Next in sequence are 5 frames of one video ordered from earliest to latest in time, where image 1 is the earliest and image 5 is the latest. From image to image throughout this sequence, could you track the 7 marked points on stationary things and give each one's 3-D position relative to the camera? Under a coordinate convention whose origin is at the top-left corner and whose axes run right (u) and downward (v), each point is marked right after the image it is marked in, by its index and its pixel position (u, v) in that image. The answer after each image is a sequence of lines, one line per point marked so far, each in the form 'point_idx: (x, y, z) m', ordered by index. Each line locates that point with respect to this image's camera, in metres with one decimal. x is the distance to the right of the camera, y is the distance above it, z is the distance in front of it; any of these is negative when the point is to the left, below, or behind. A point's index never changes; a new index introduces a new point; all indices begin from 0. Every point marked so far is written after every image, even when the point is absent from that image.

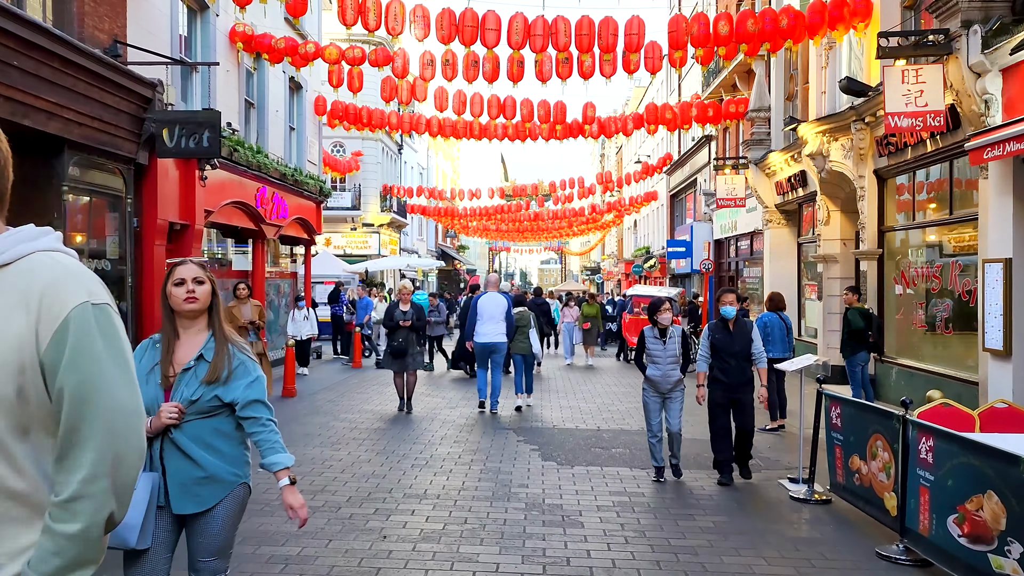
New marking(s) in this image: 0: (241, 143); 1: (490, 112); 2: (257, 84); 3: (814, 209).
0: (-4.7, +2.5, +13.6) m
1: (-0.4, +3.4, +15.6) m
2: (-4.9, +3.9, +15.2) m
3: (+5.7, +1.5, +15.1) m
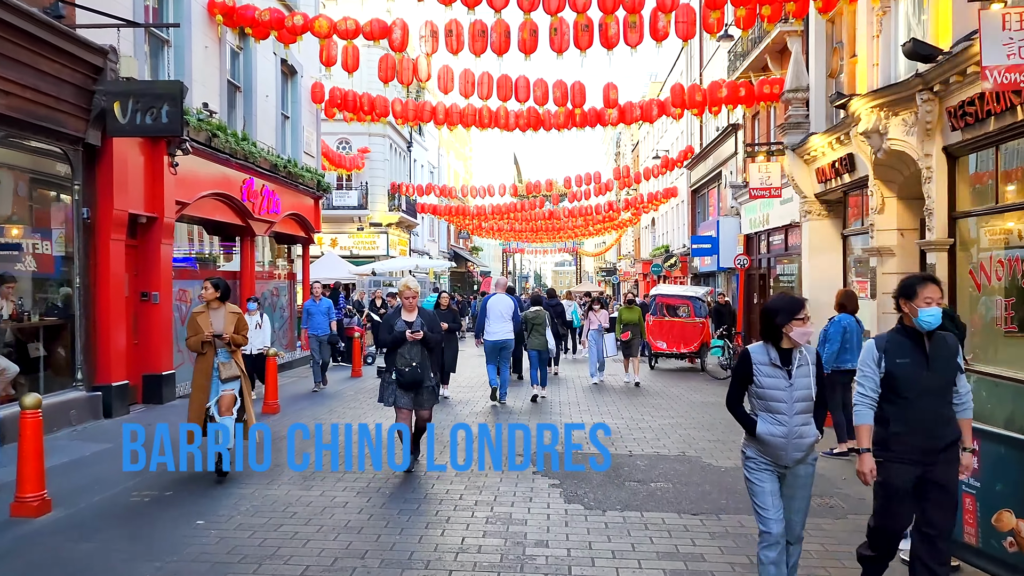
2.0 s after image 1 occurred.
0: (-4.5, +2.5, +12.2) m
1: (-0.2, +3.4, +14.1) m
2: (-4.7, +3.9, +13.8) m
3: (+6.0, +1.6, +13.4) m
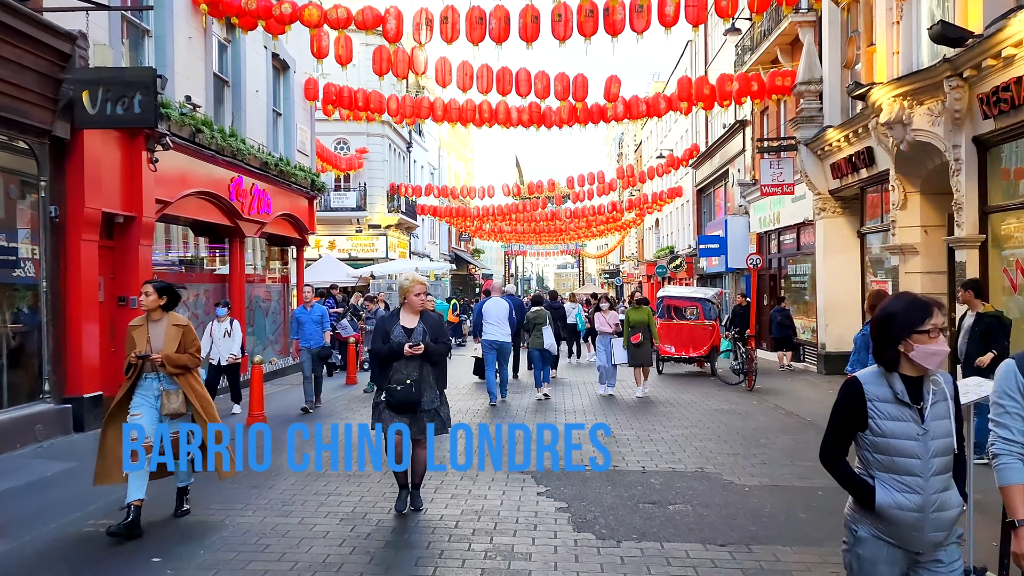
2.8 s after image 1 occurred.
0: (-4.5, +2.4, +11.6) m
1: (-0.2, +3.4, +13.5) m
2: (-4.7, +3.8, +13.2) m
3: (+6.0, +1.6, +12.8) m
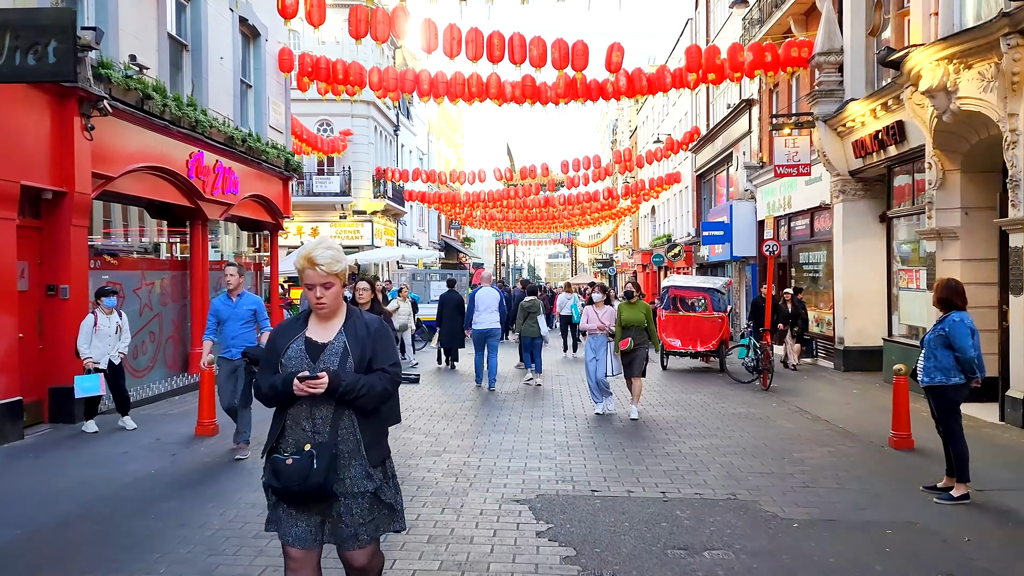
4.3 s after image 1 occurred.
0: (-4.6, +2.6, +10.2) m
1: (-0.3, +3.6, +12.2) m
2: (-4.8, +4.0, +11.8) m
3: (+5.9, +1.7, +11.6) m
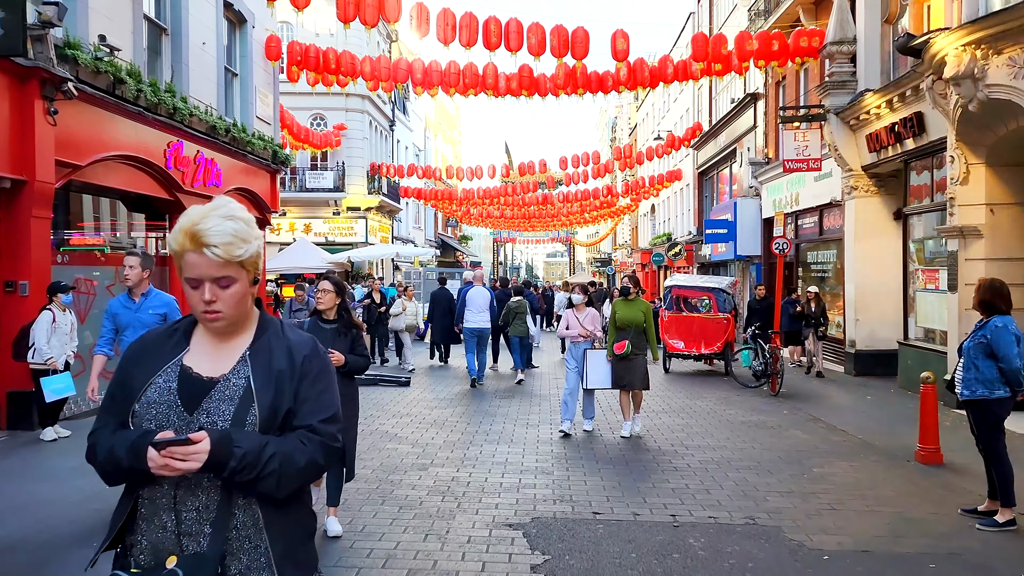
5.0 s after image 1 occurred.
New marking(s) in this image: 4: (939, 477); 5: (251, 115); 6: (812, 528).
0: (-4.6, +2.6, +9.6) m
1: (-0.4, +3.6, +11.6) m
2: (-4.8, +4.0, +11.2) m
3: (+5.8, +1.7, +11.0) m
4: (+3.5, -1.6, +6.5) m
5: (-4.7, +3.1, +14.2) m
6: (+1.9, -1.5, +5.1) m
